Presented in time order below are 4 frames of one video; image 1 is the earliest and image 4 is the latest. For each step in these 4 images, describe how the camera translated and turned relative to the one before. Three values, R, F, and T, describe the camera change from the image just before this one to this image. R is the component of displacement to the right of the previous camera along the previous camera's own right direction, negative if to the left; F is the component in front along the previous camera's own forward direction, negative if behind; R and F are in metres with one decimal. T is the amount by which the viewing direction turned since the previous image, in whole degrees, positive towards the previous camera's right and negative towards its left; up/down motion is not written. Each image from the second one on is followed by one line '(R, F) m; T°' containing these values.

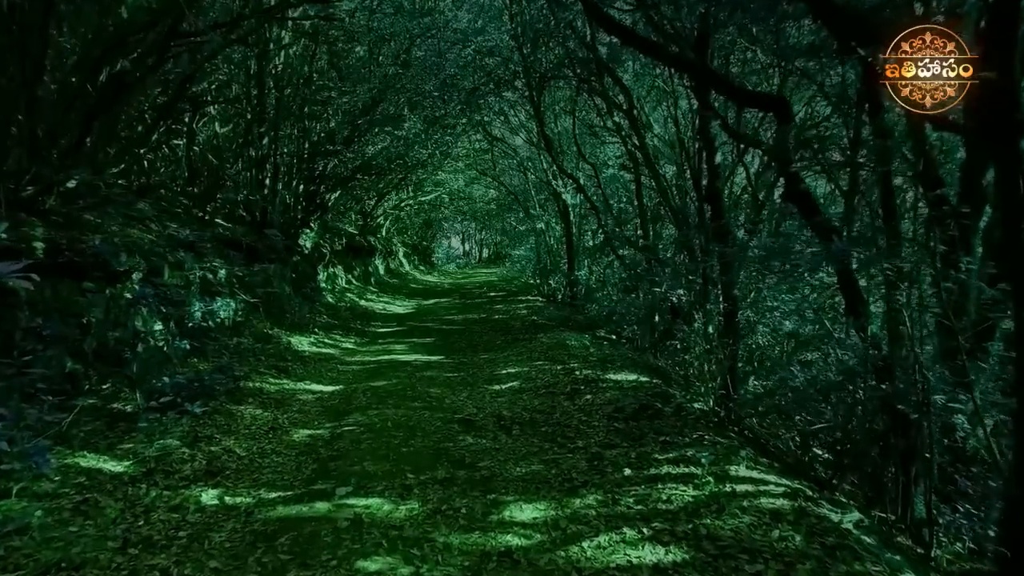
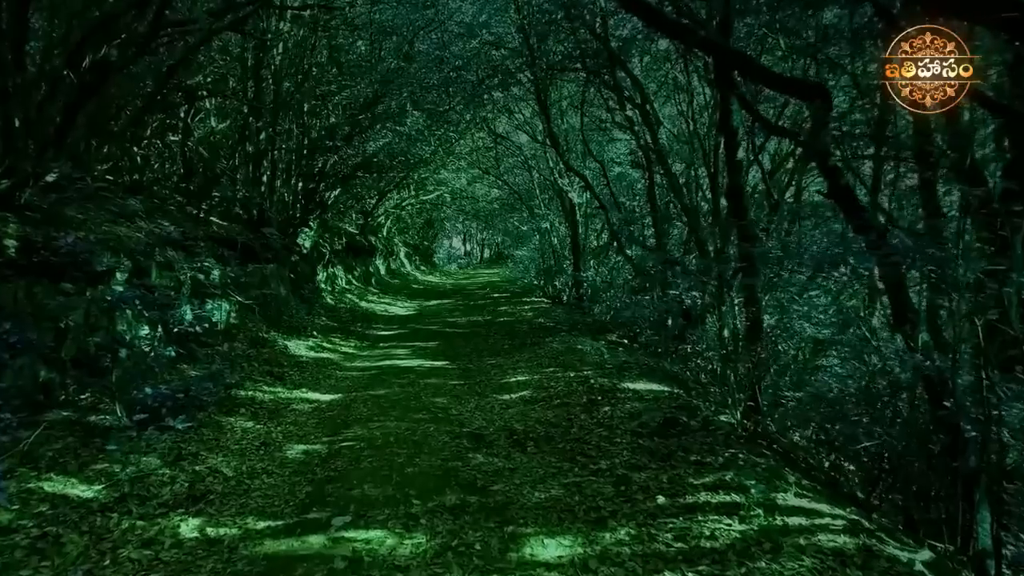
(-0.2, +0.8) m; 0°
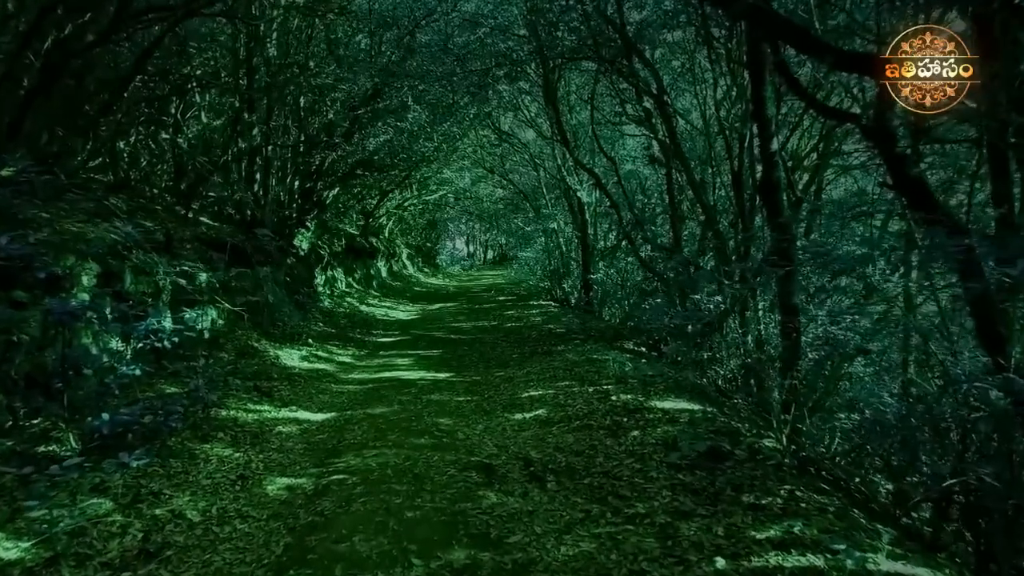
(-0.2, +1.2) m; 0°
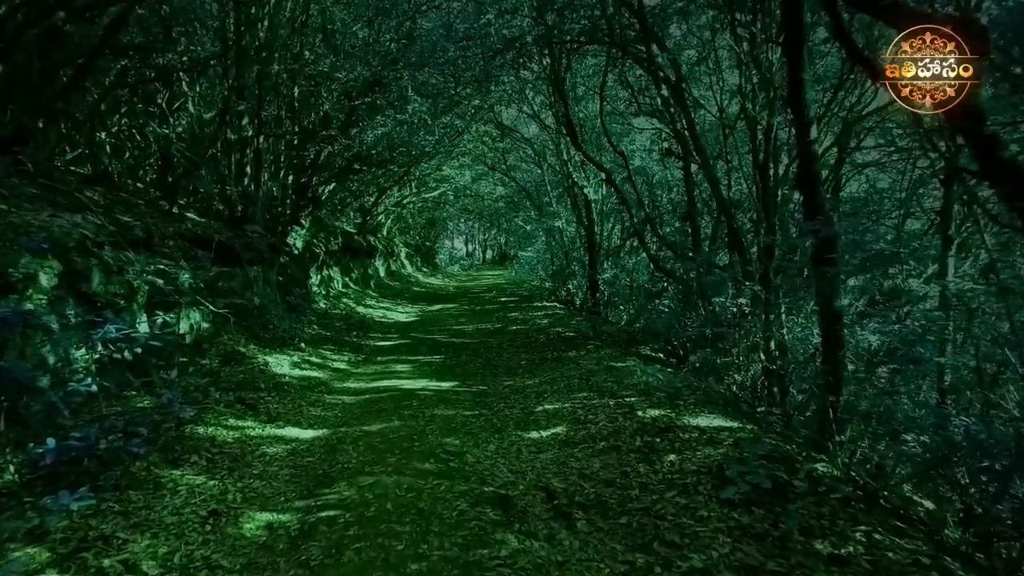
(-0.2, +1.1) m; 0°
